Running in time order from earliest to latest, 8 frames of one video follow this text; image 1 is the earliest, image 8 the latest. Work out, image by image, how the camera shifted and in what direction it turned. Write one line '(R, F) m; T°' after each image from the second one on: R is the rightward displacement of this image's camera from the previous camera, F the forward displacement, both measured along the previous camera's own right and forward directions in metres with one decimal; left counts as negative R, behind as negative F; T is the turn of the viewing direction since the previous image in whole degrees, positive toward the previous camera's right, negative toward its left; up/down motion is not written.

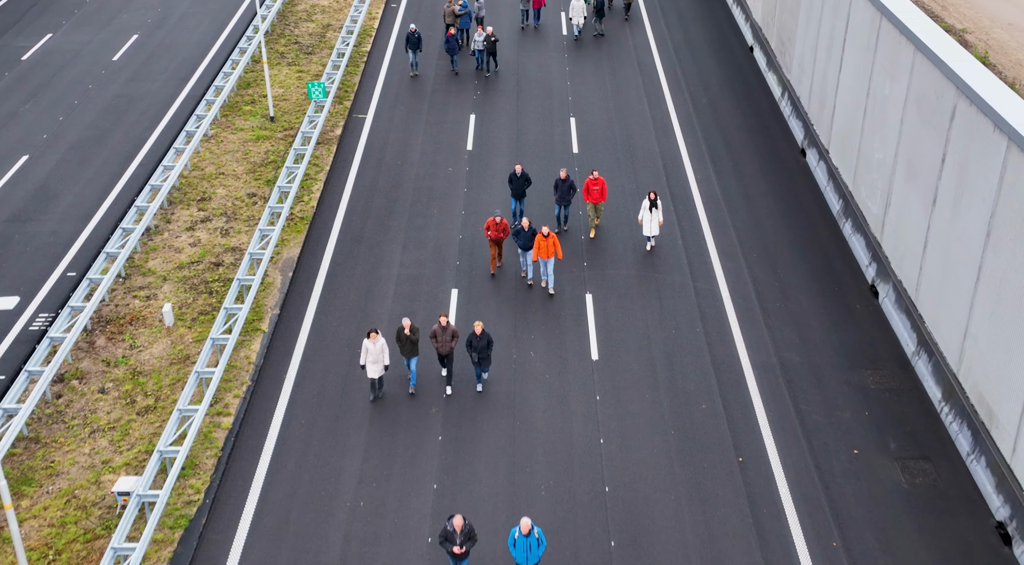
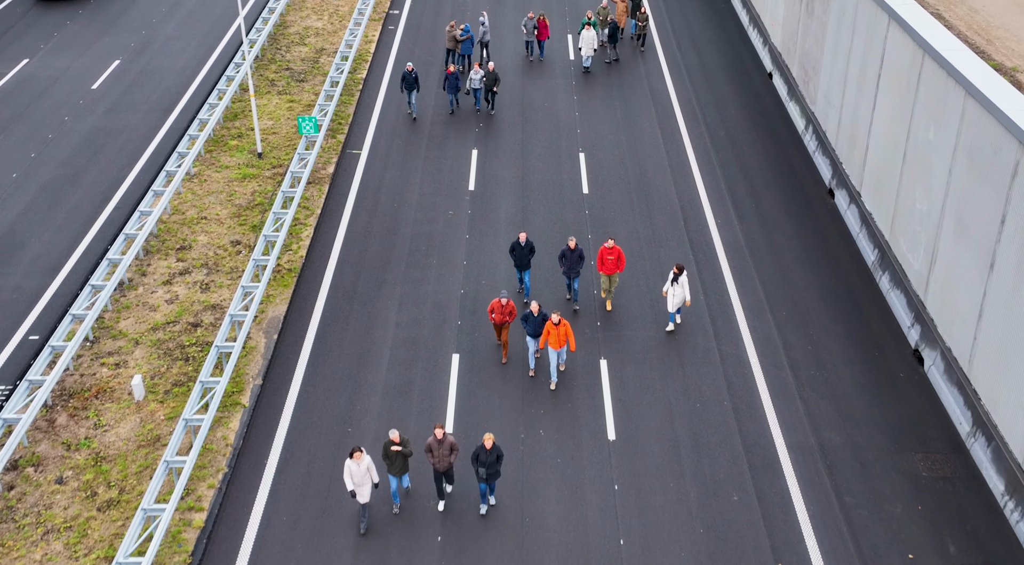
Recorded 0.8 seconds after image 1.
(-0.1, +2.2) m; 0°
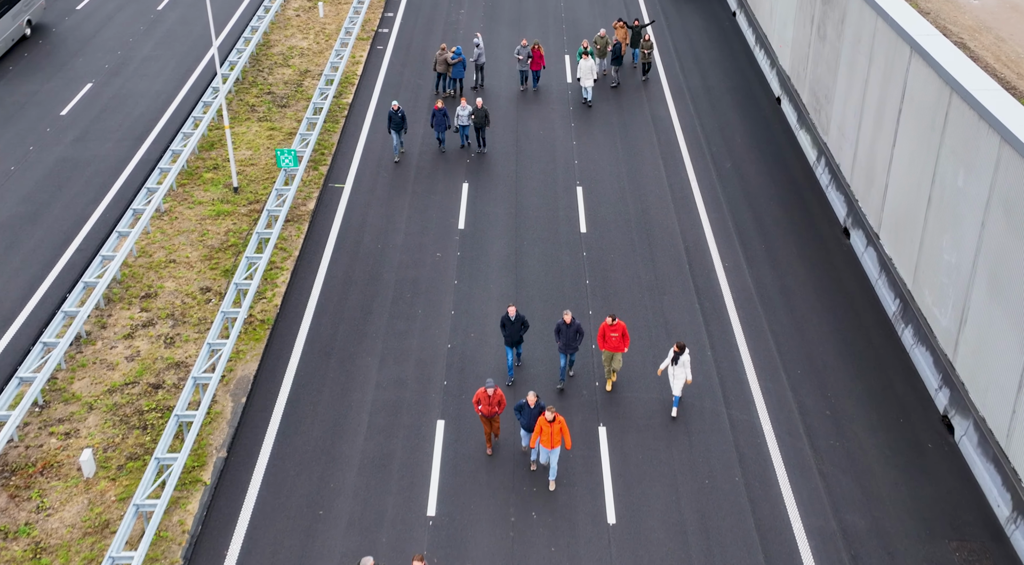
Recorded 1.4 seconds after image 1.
(+0.1, +1.9) m; 0°
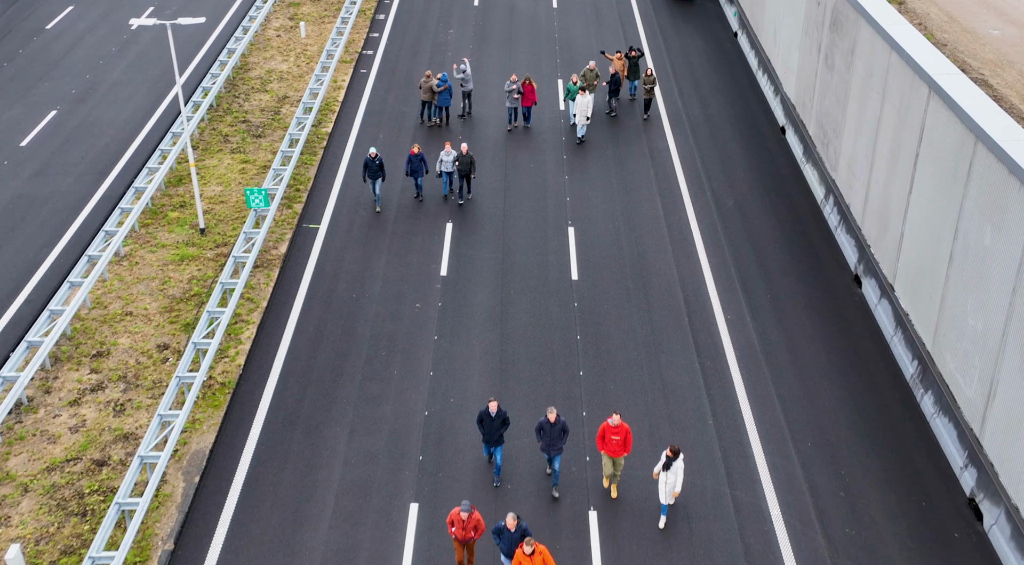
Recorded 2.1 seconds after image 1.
(+0.2, +1.9) m; 0°
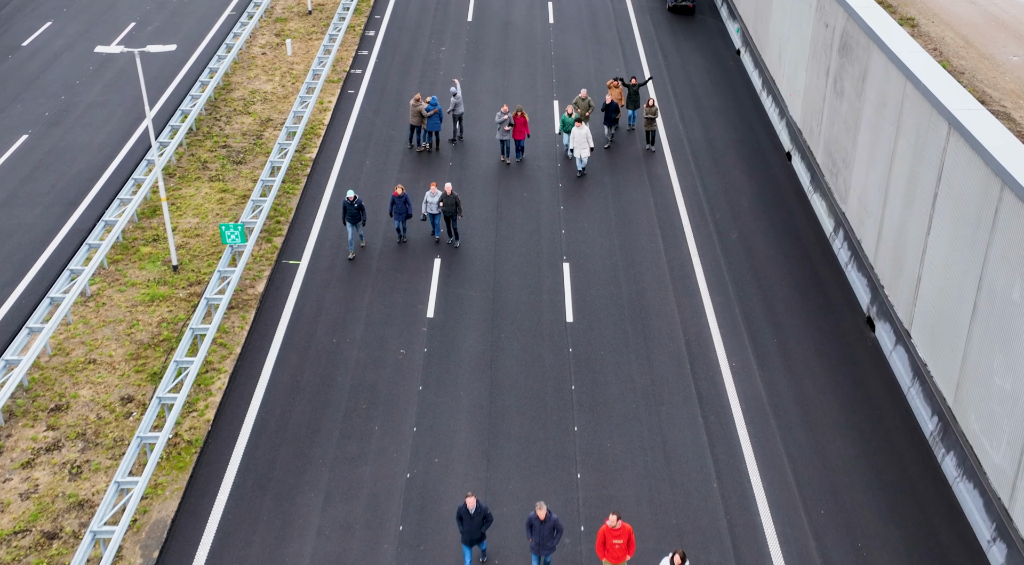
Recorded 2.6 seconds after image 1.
(+0.1, +1.5) m; 0°
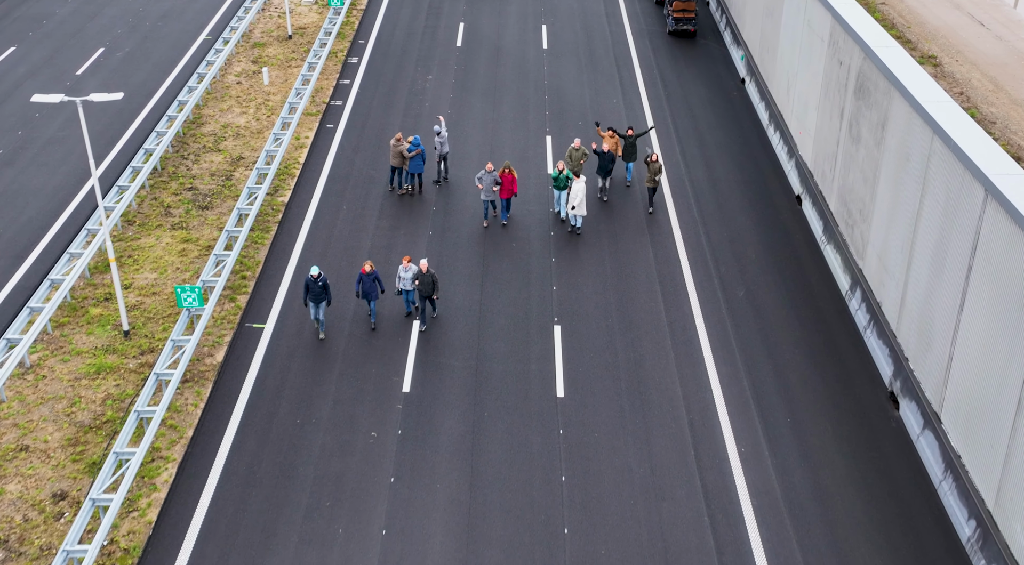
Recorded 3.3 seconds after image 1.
(+0.2, +2.3) m; 0°
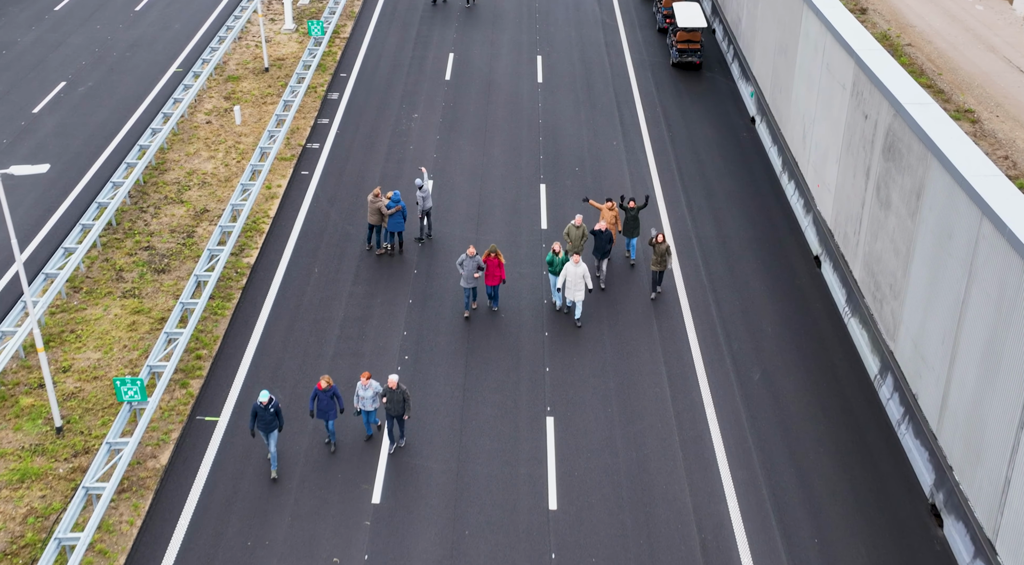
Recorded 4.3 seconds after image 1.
(+0.2, +2.7) m; 0°
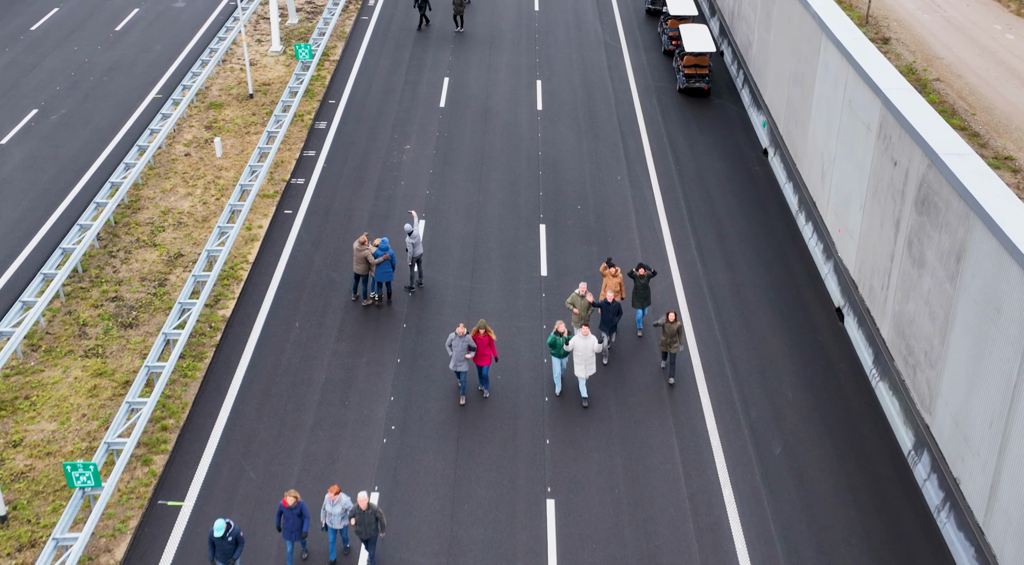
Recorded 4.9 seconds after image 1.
(0.0, +2.0) m; 0°
